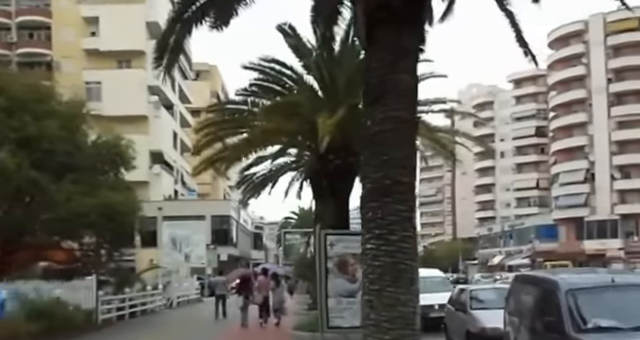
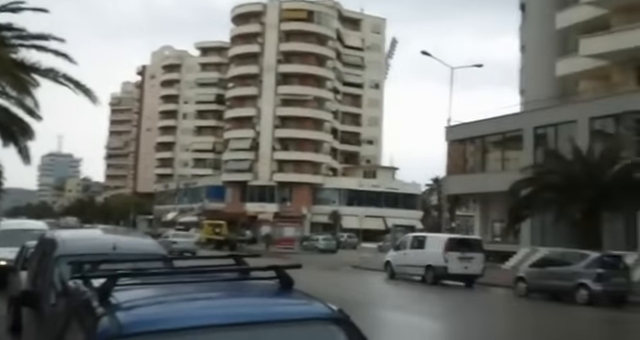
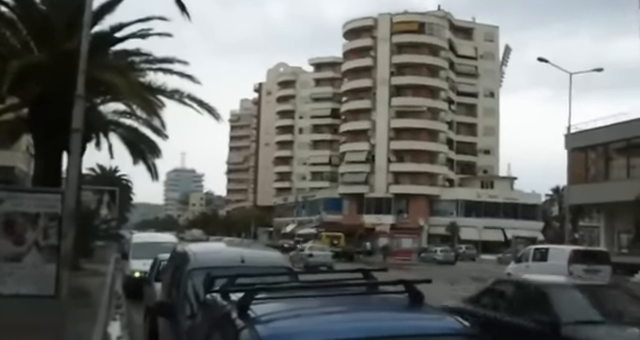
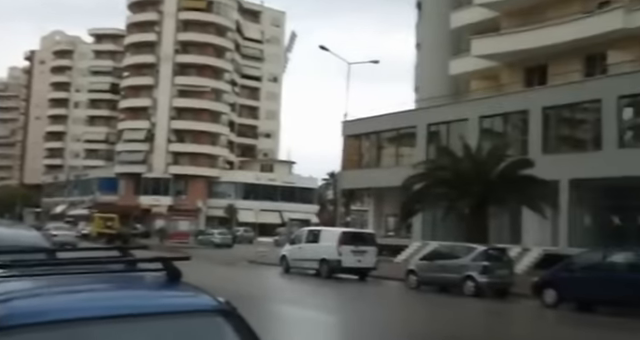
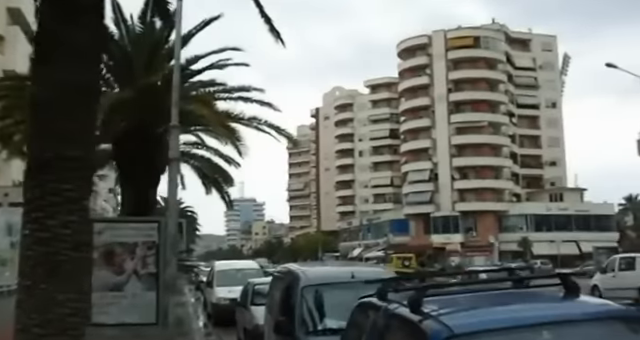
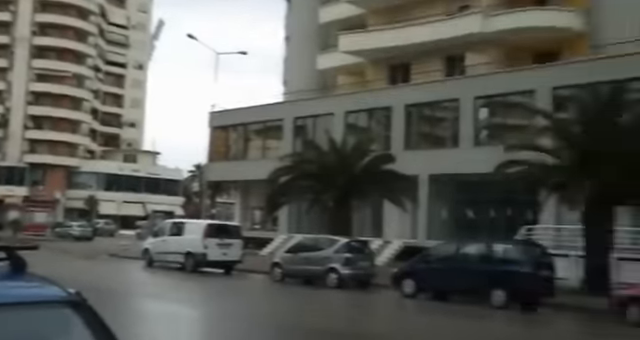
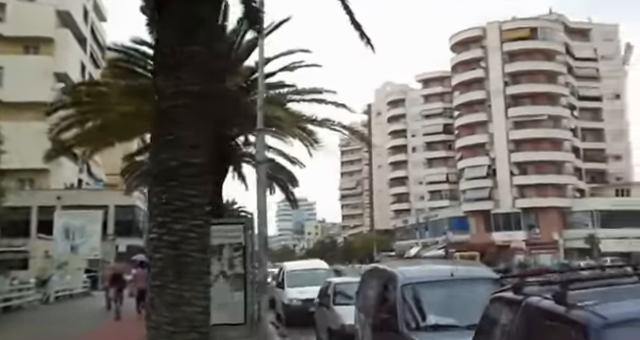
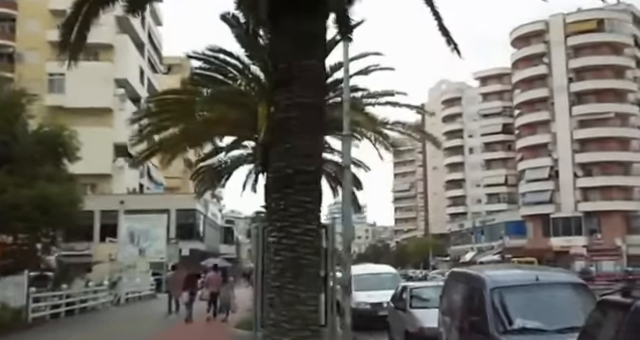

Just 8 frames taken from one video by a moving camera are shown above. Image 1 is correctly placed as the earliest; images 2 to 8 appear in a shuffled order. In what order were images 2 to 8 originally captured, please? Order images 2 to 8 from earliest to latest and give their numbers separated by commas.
8, 7, 5, 3, 2, 4, 6
